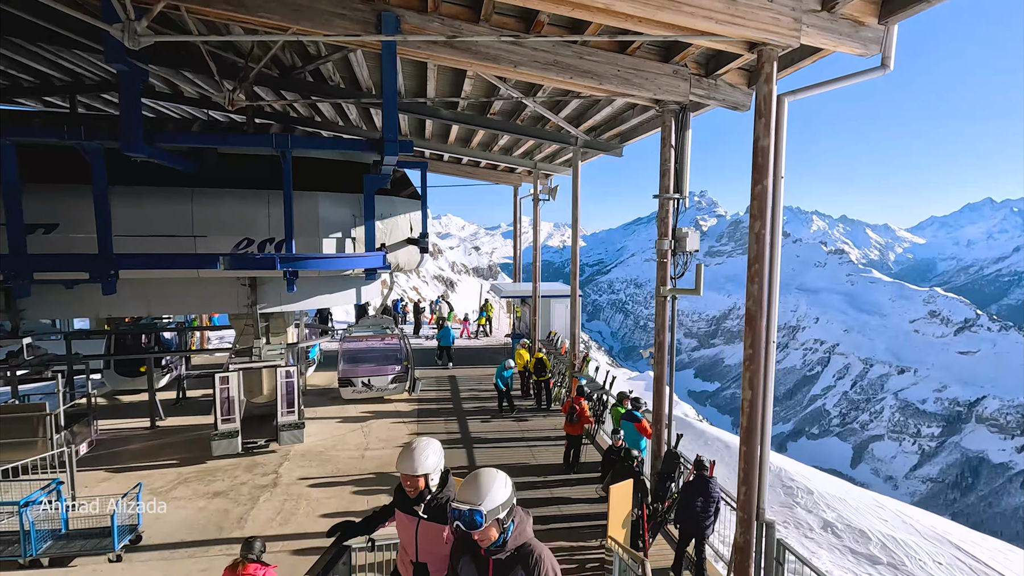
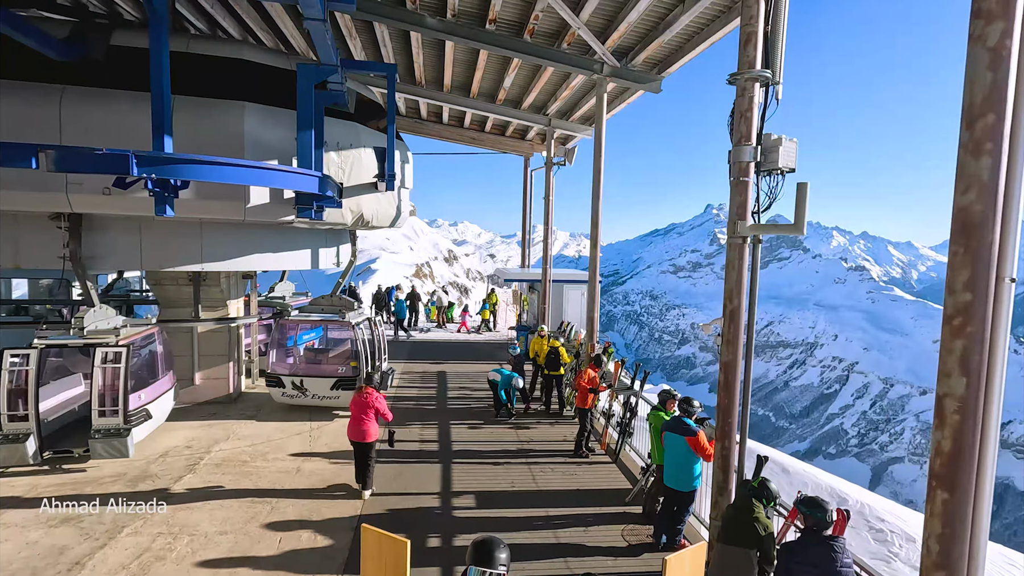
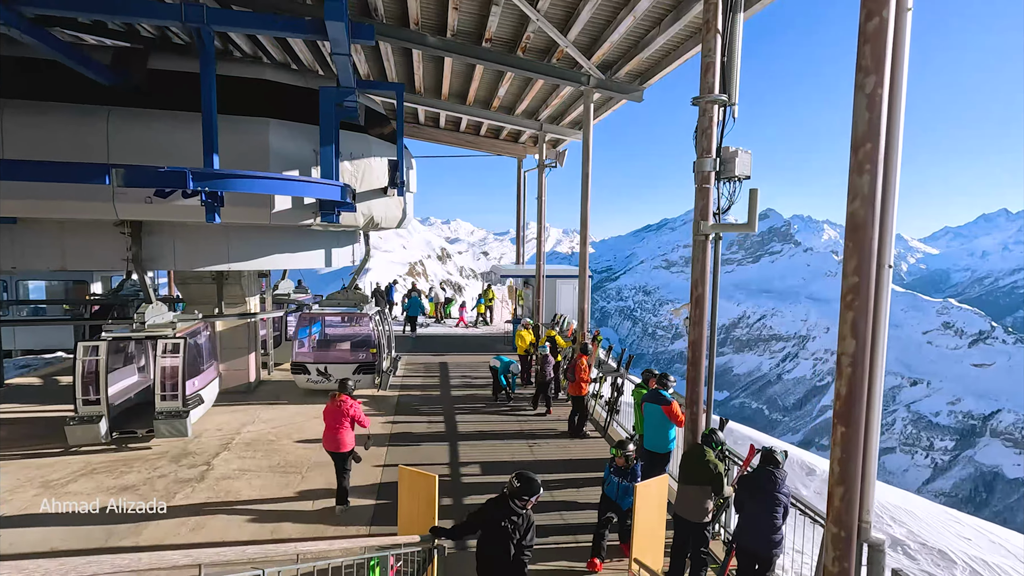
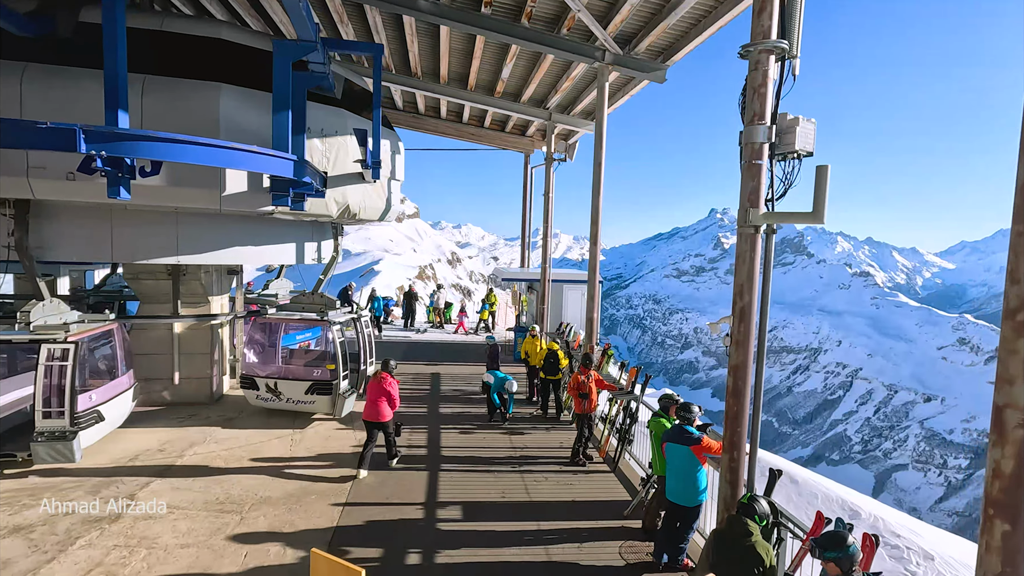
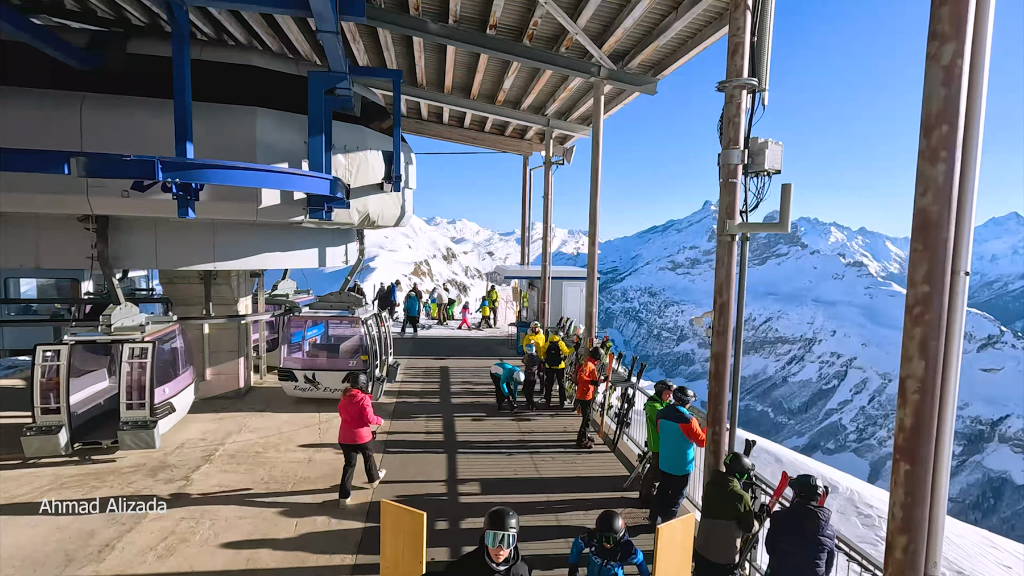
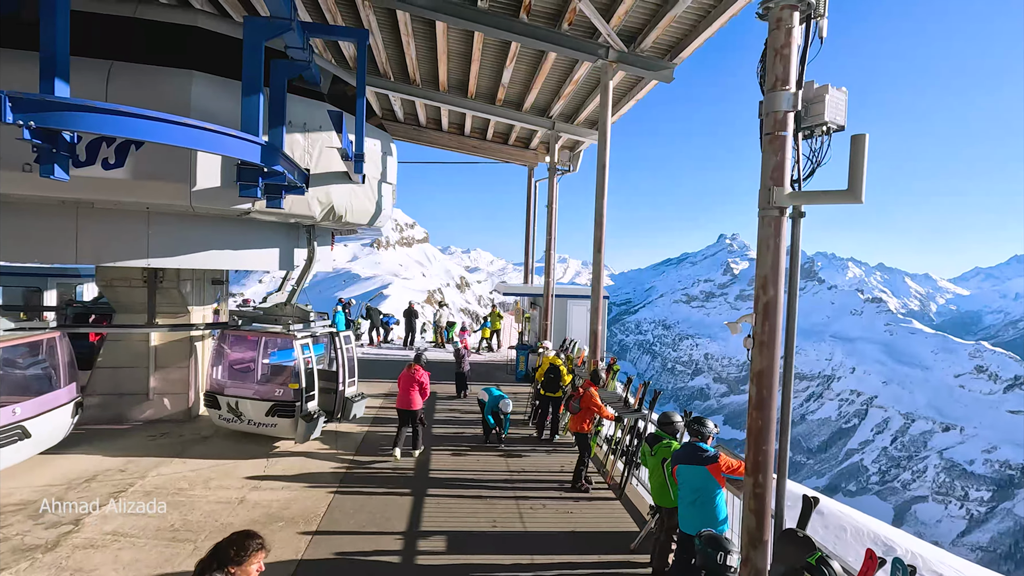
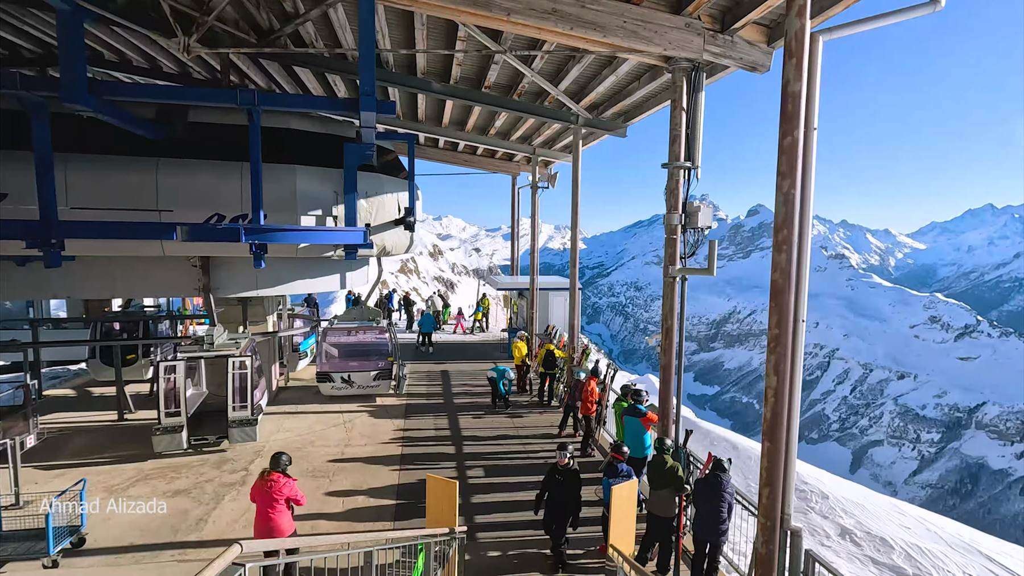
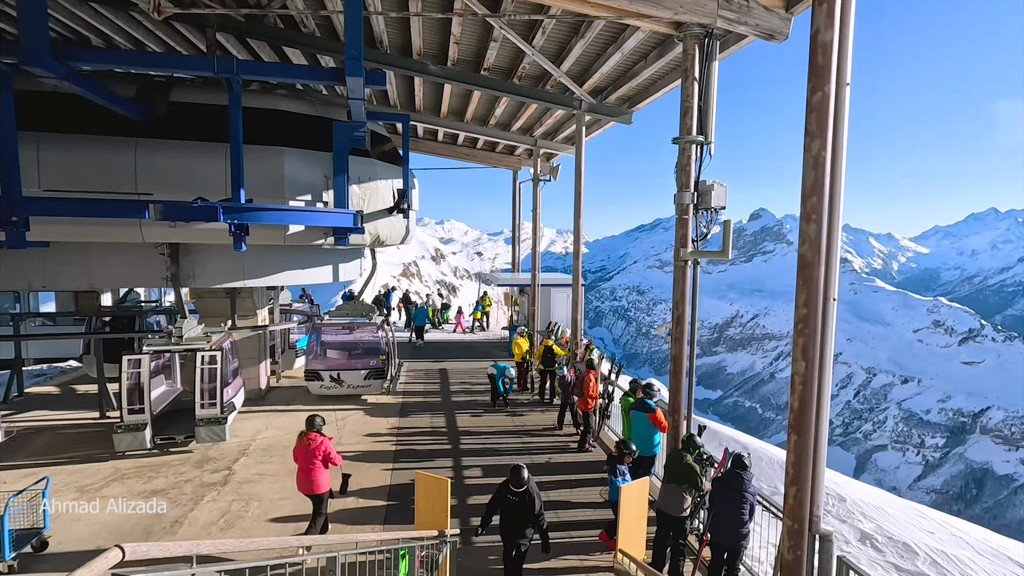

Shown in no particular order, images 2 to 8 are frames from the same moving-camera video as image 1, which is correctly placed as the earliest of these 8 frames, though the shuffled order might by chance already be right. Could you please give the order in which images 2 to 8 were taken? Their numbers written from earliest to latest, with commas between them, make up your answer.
7, 8, 3, 5, 2, 4, 6
